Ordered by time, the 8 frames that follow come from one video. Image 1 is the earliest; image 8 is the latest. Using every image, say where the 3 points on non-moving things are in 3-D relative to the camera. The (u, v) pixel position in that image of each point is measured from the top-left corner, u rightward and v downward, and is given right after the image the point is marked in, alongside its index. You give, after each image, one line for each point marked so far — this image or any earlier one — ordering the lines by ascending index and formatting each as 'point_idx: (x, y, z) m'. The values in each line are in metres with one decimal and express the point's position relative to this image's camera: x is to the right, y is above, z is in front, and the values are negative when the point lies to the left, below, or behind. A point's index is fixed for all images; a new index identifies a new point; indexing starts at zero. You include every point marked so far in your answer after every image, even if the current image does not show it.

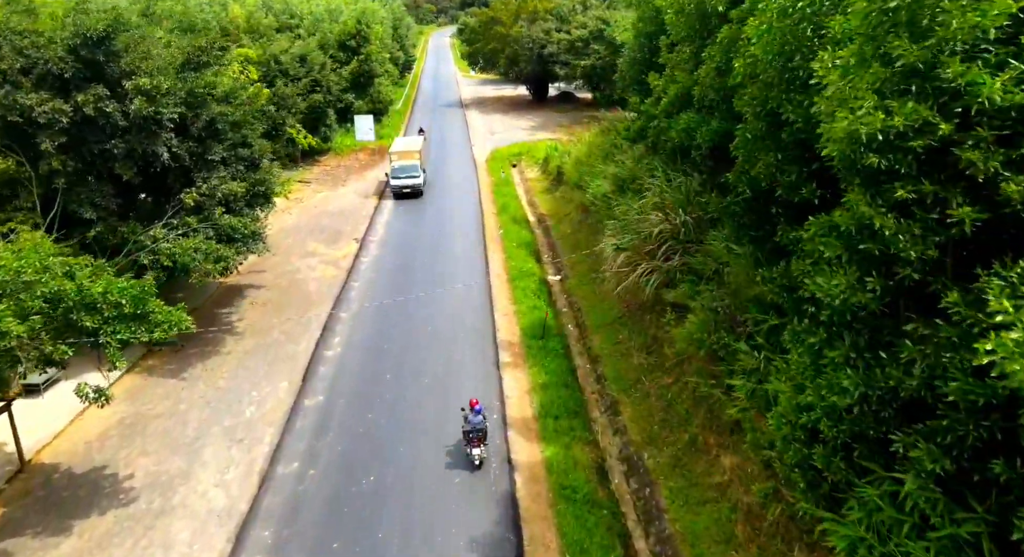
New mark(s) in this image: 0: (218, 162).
0: (-6.2, +2.4, +14.6) m
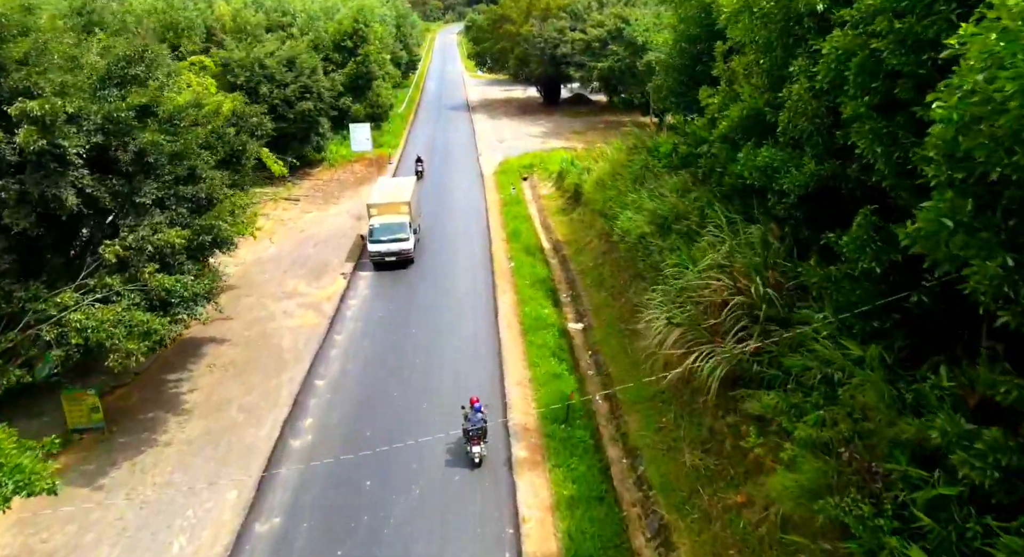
0: (-5.9, +1.2, +11.4) m
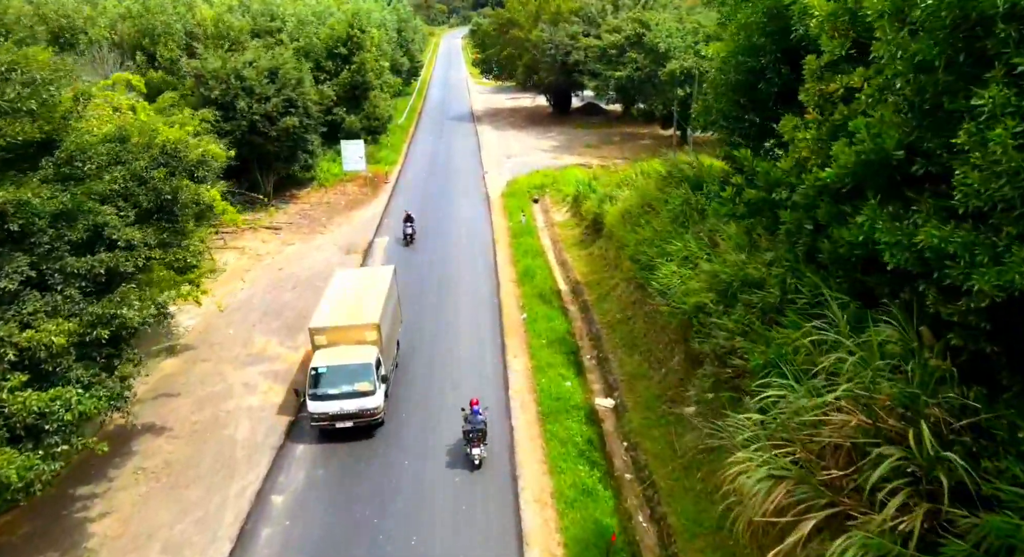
0: (-5.6, -0.1, +8.0) m
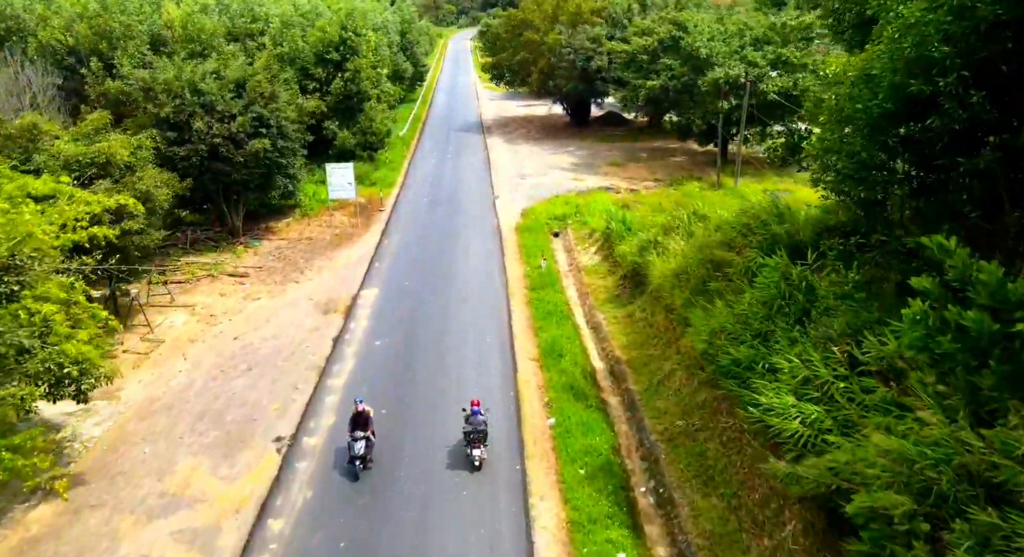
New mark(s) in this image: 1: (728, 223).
0: (-5.3, -1.8, +3.3) m
1: (+4.7, +1.2, +15.2) m
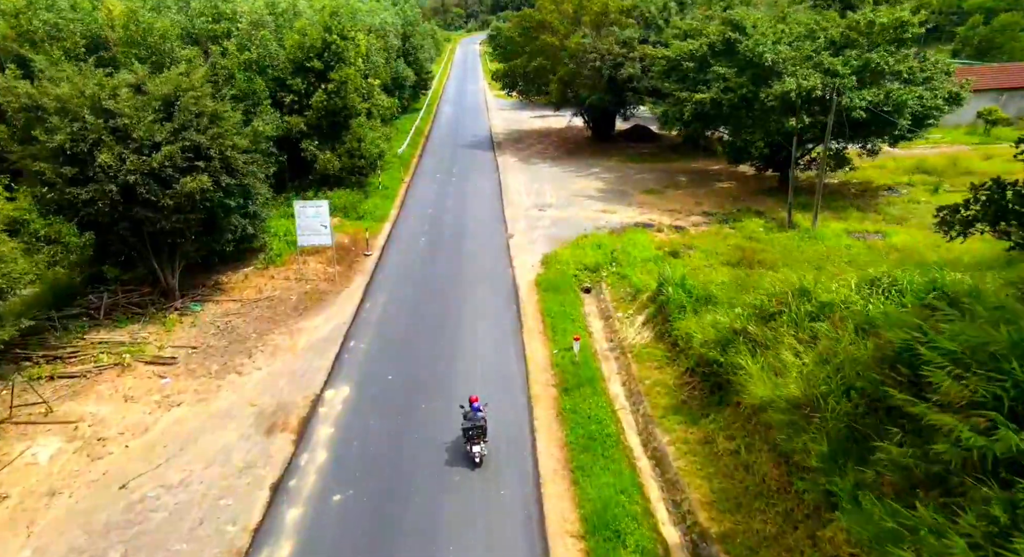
0: (-5.0, -3.6, -2.4) m
1: (+5.1, -0.7, +9.4) m
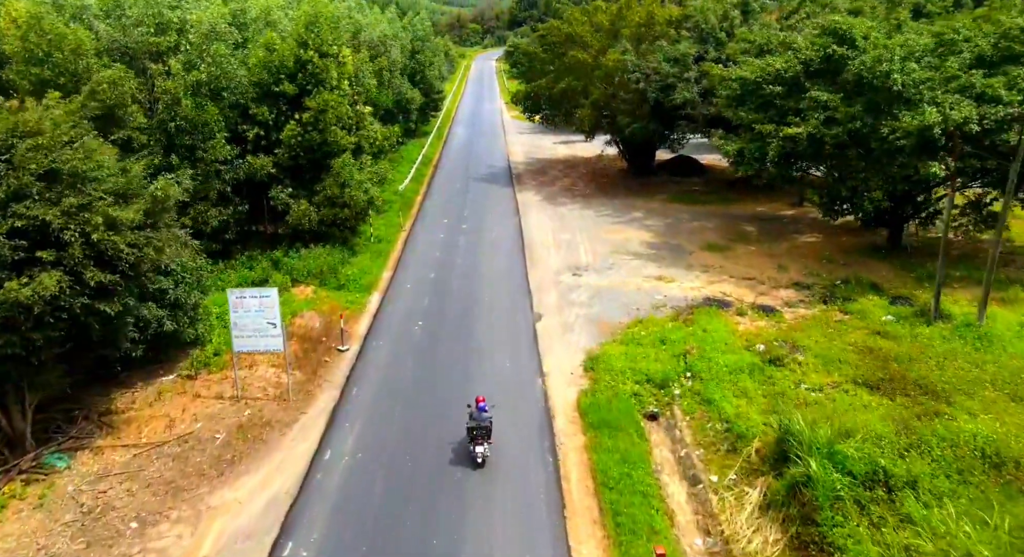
0: (-4.9, -5.5, -9.0) m
1: (+5.5, -3.0, +2.6) m
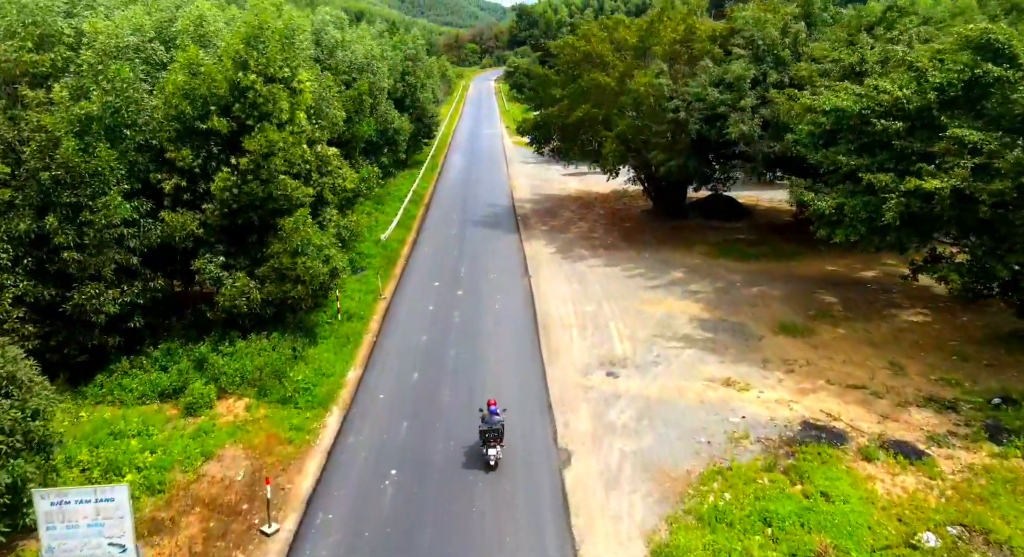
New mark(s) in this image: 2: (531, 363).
0: (-4.6, -6.9, -15.2) m
1: (+5.8, -4.8, -3.6) m
2: (+0.4, -2.0, +17.1) m
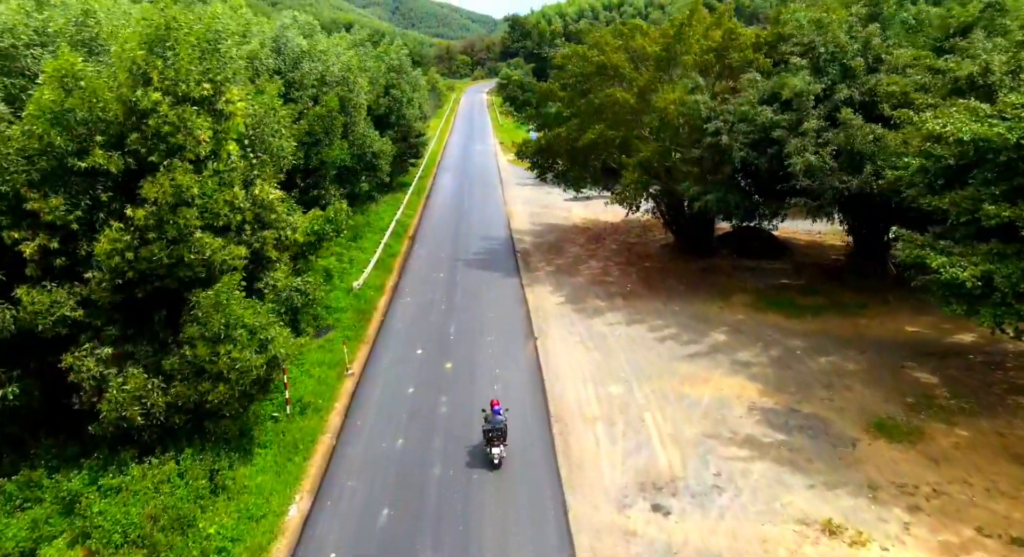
0: (-4.0, -8.0, -20.3) m
1: (+6.2, -6.0, -8.5) m
2: (+0.6, -3.7, +12.1) m
